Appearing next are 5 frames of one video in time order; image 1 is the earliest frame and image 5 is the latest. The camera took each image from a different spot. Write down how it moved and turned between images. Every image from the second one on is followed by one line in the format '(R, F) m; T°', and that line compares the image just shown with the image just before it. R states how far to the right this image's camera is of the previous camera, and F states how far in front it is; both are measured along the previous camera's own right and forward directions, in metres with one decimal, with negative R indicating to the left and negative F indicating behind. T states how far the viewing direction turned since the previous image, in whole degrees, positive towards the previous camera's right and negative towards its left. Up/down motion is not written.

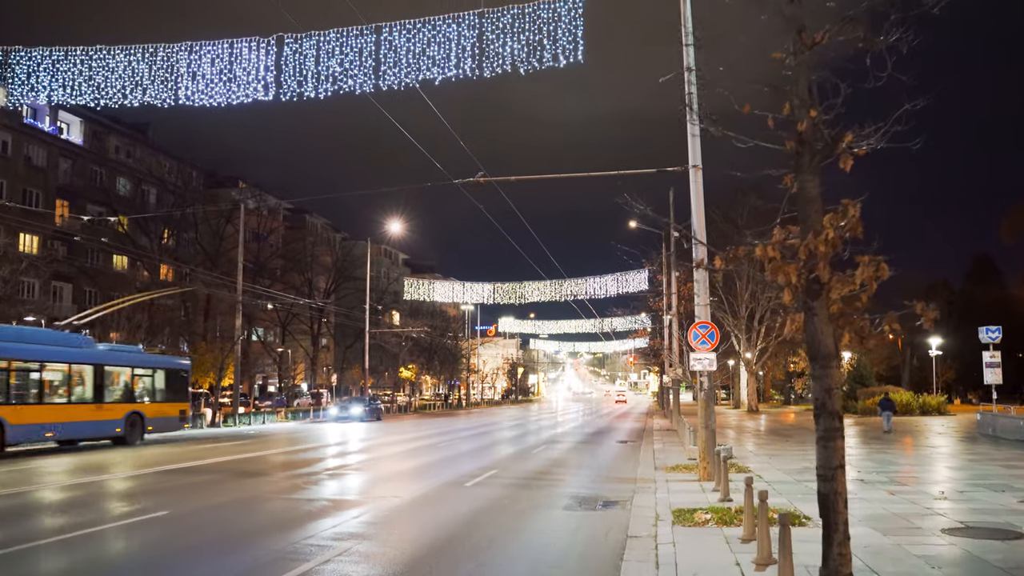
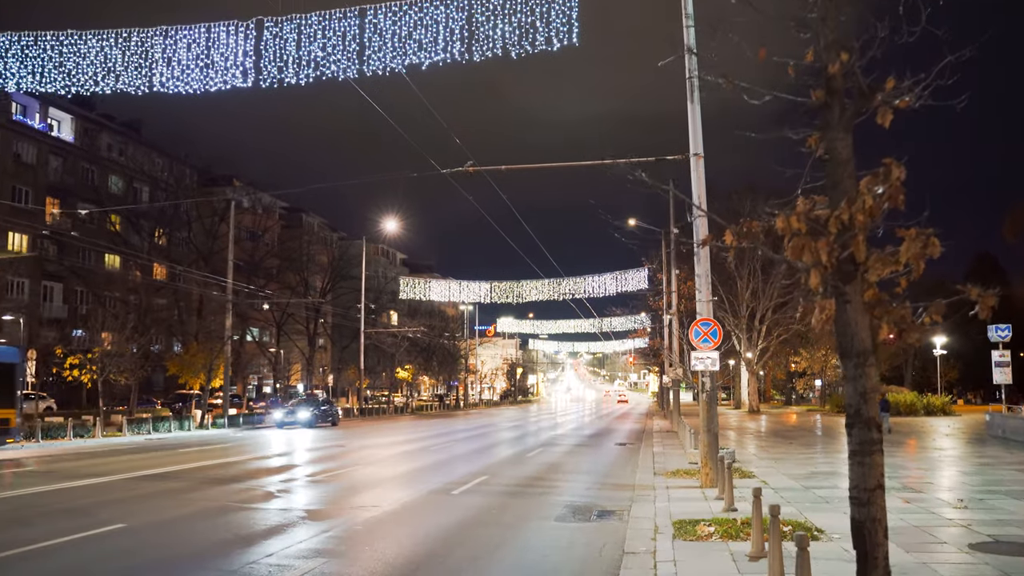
(+0.1, +0.8) m; 0°
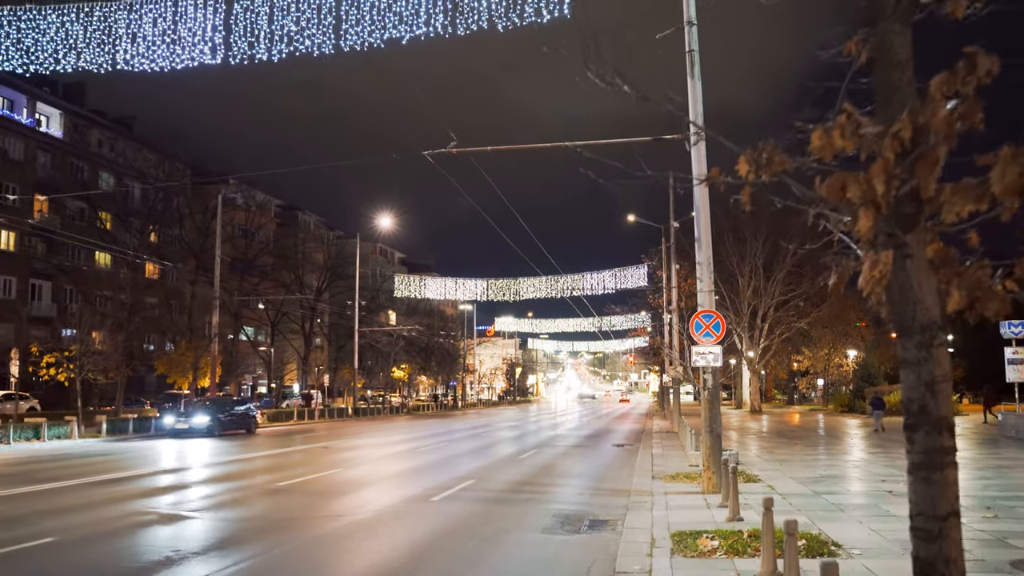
(+0.2, +1.0) m; 0°
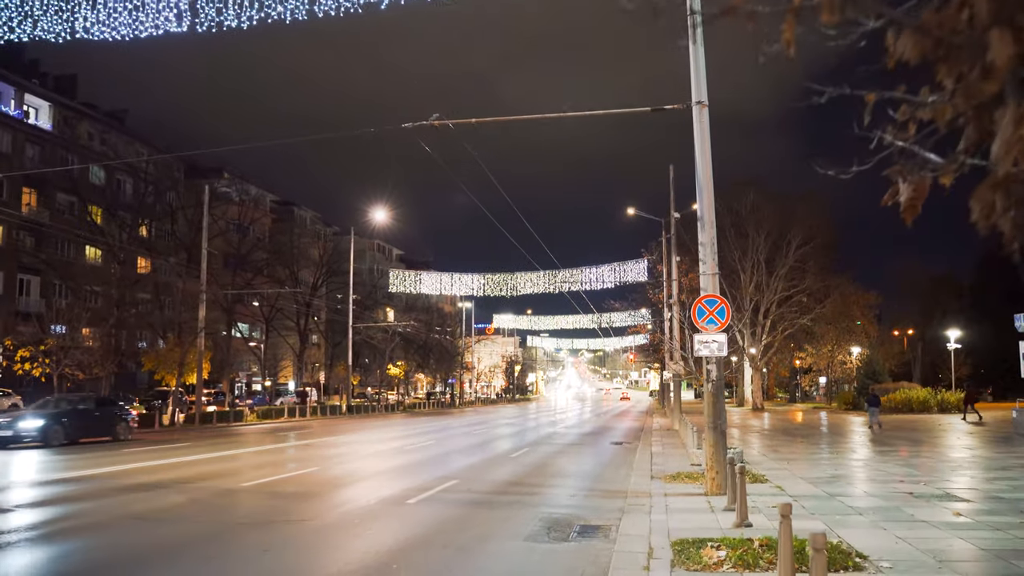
(+0.2, +1.0) m; 0°
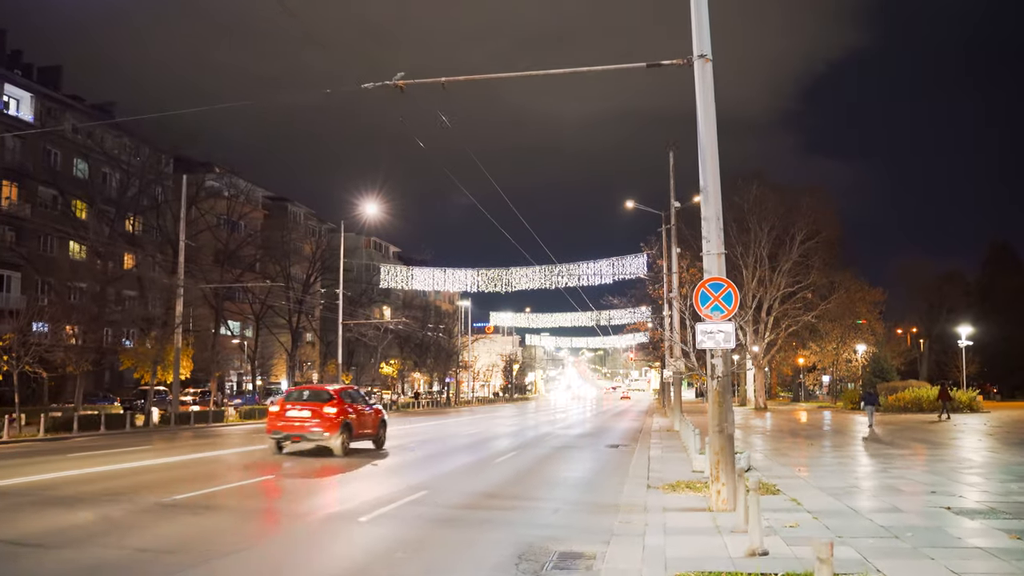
(+0.3, +1.5) m; 0°
